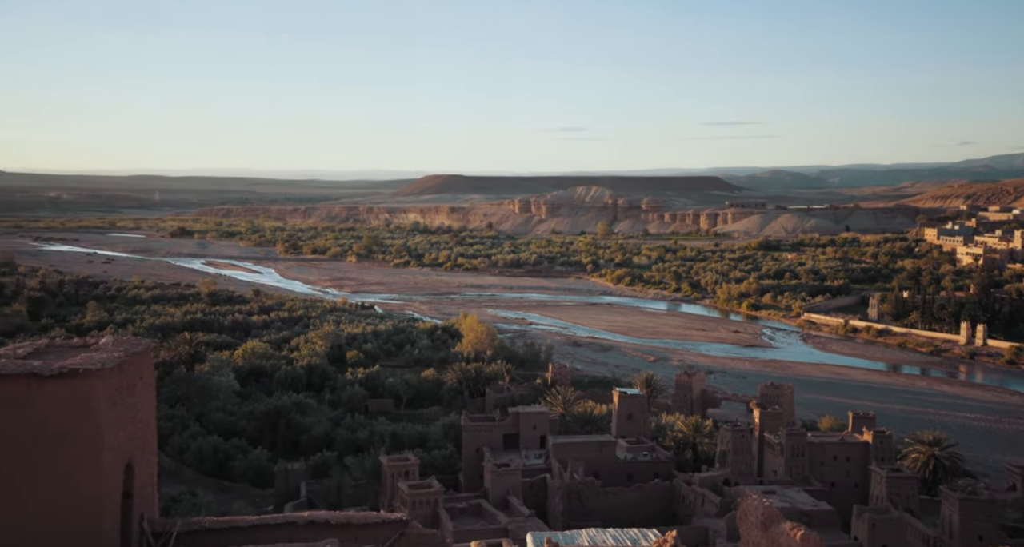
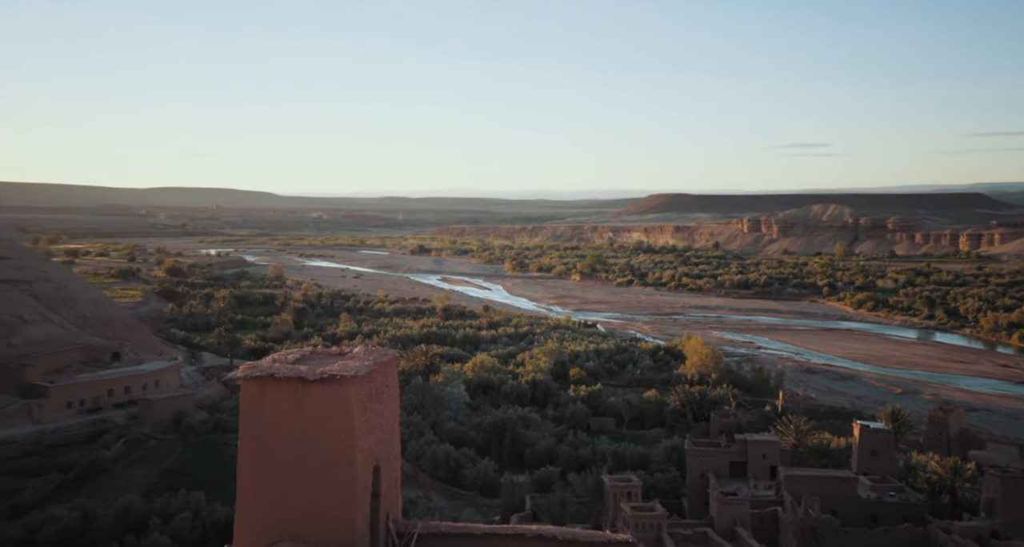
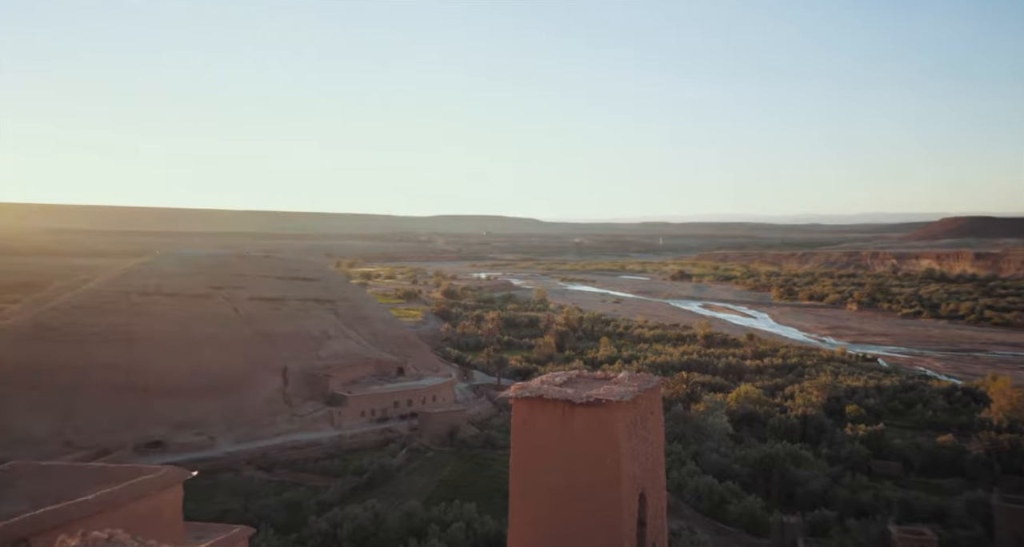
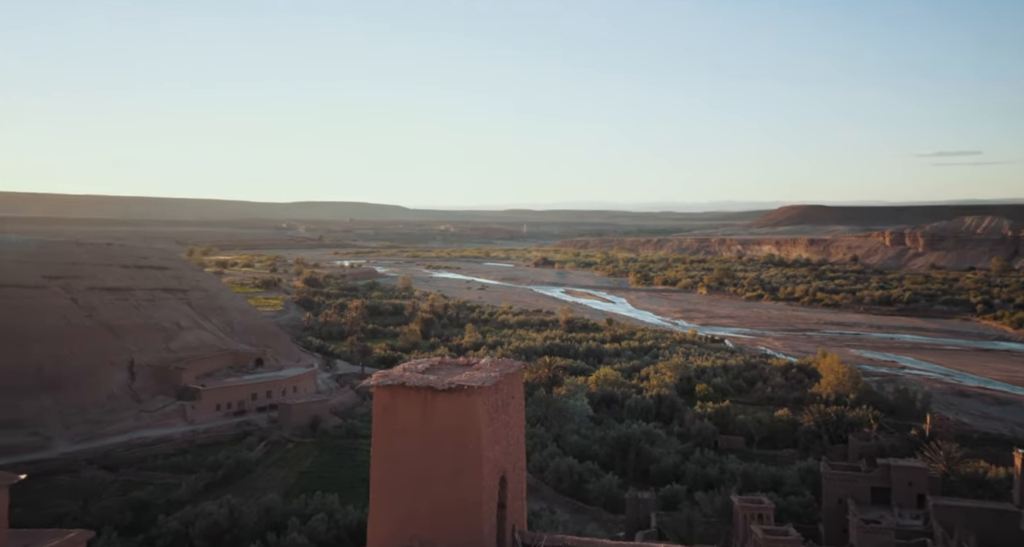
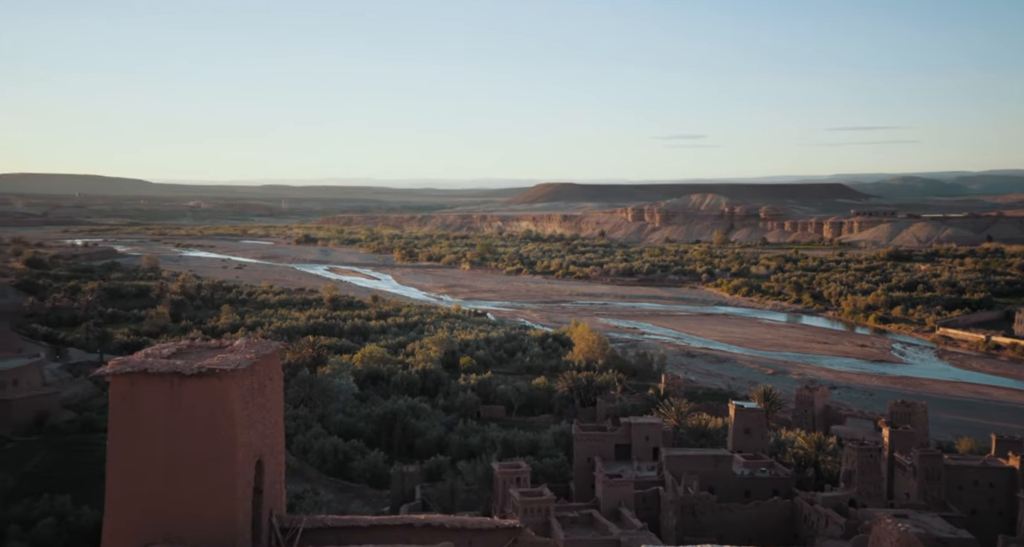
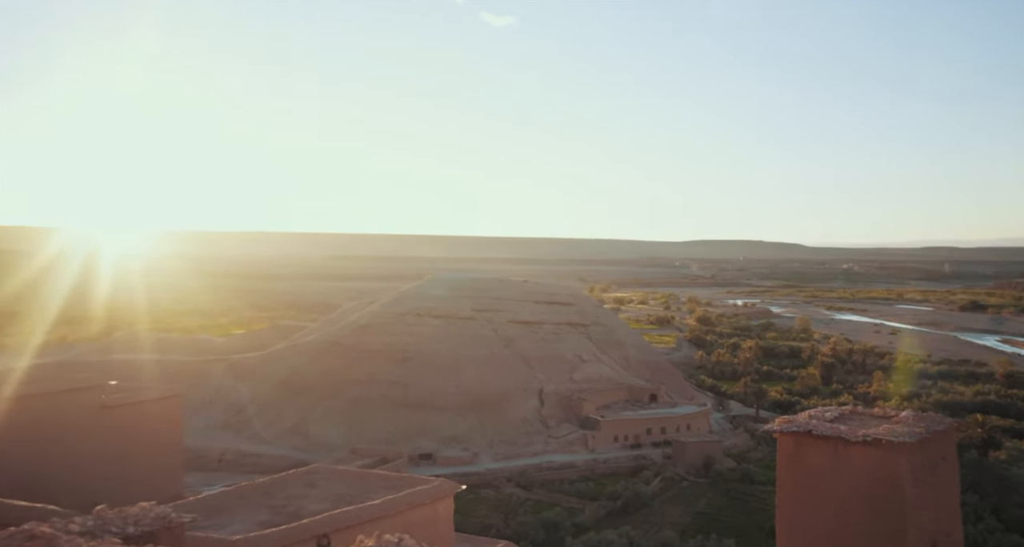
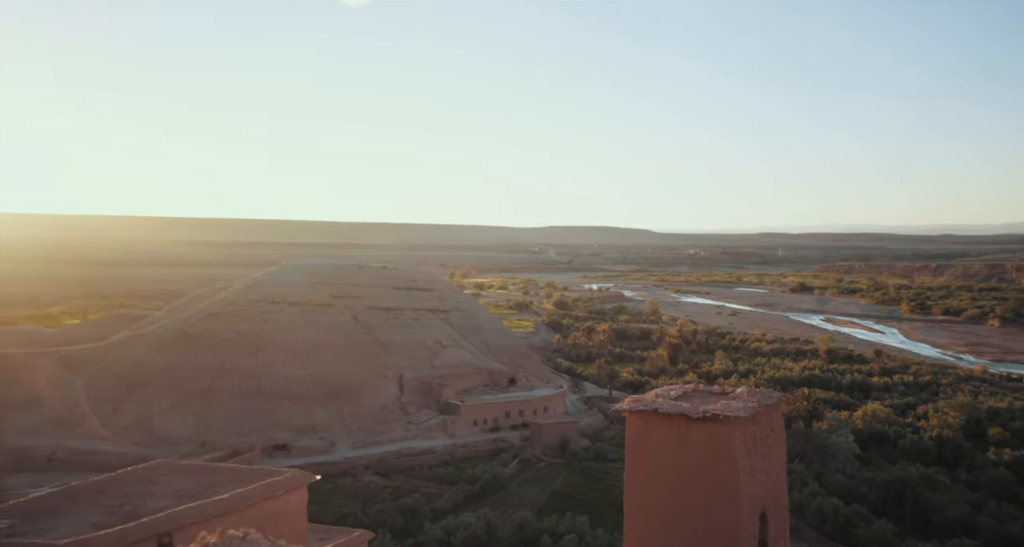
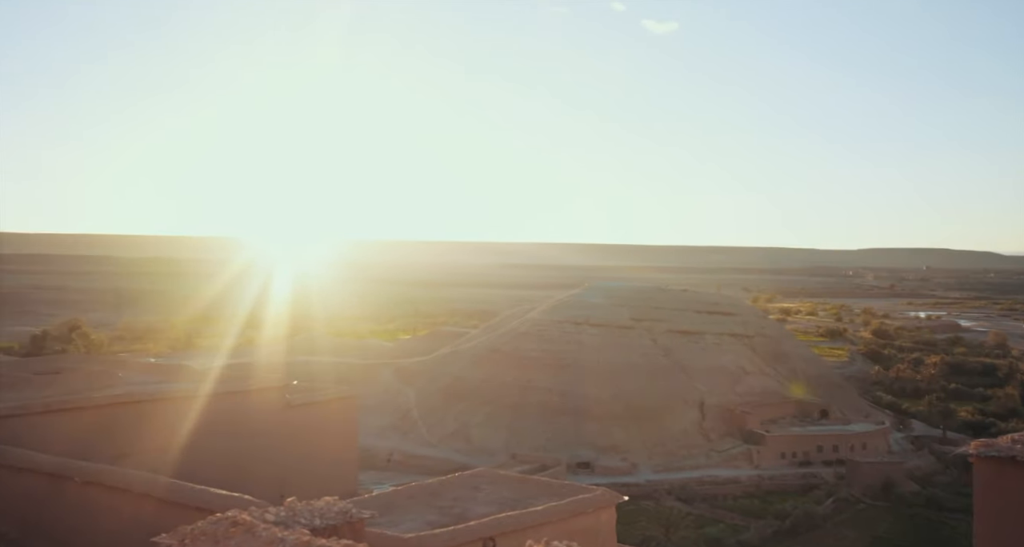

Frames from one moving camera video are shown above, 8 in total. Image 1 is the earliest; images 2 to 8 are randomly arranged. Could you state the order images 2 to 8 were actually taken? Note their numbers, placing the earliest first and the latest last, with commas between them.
5, 2, 4, 3, 7, 6, 8
